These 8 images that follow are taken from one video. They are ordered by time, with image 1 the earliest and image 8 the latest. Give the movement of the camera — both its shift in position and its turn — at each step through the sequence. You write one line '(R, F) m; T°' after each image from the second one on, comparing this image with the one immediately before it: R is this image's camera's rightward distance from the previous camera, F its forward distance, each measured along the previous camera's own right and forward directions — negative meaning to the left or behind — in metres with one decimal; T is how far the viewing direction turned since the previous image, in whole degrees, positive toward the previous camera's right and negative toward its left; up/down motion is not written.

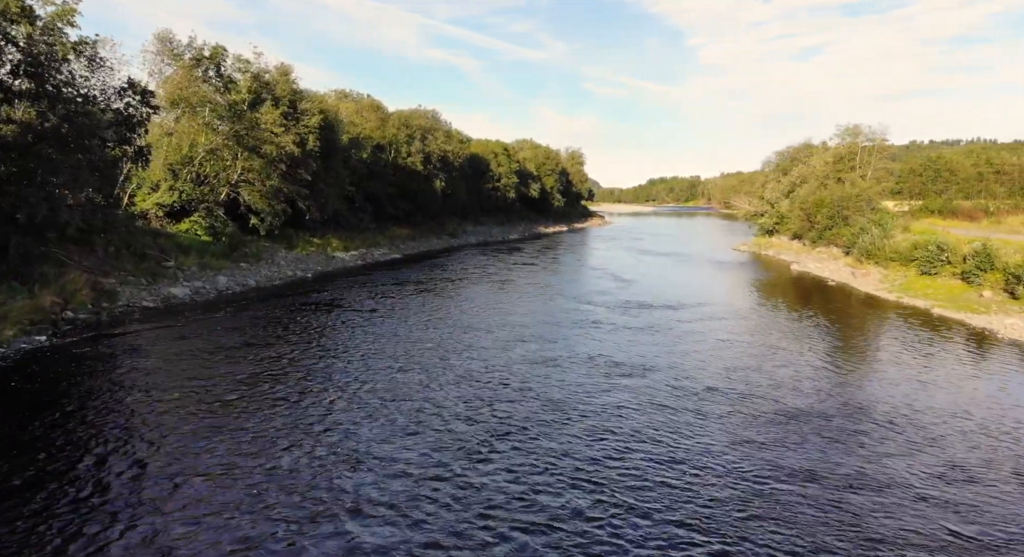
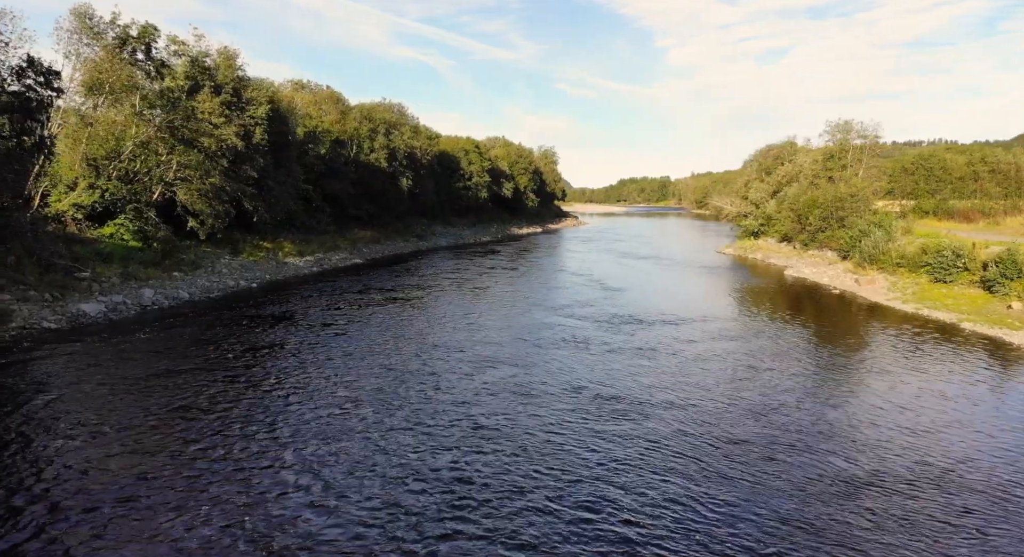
(-0.1, +3.7) m; +2°
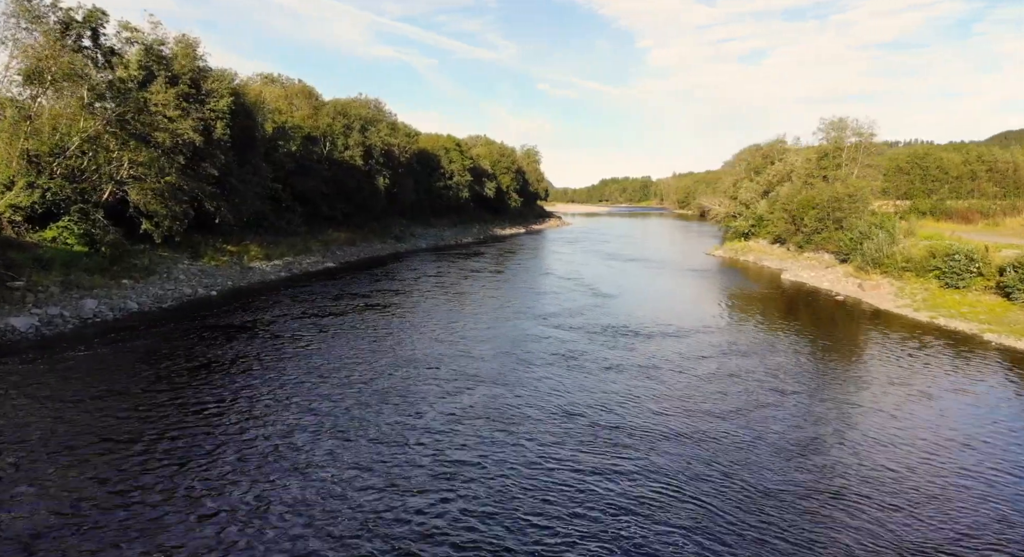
(-0.1, +2.3) m; +2°
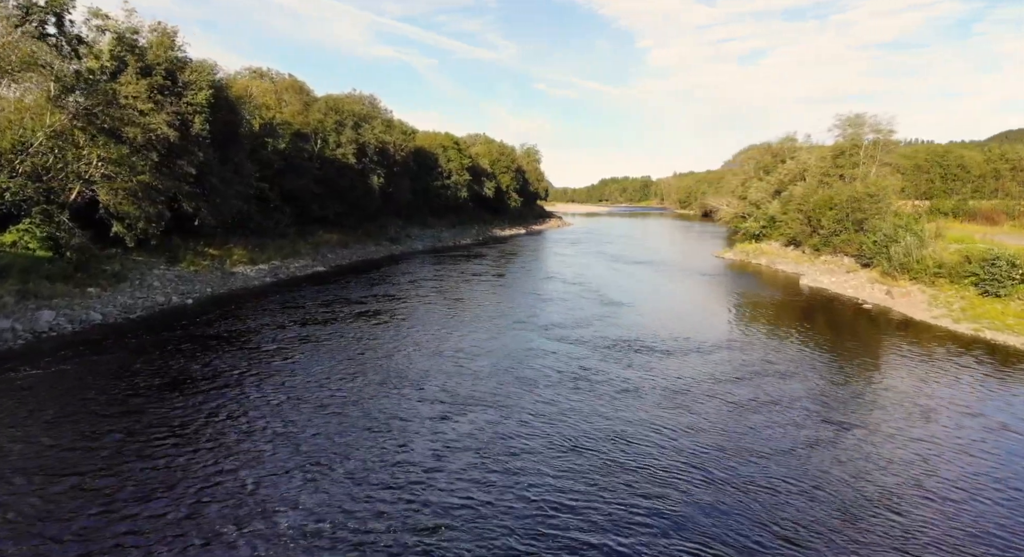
(0.0, +2.3) m; 0°
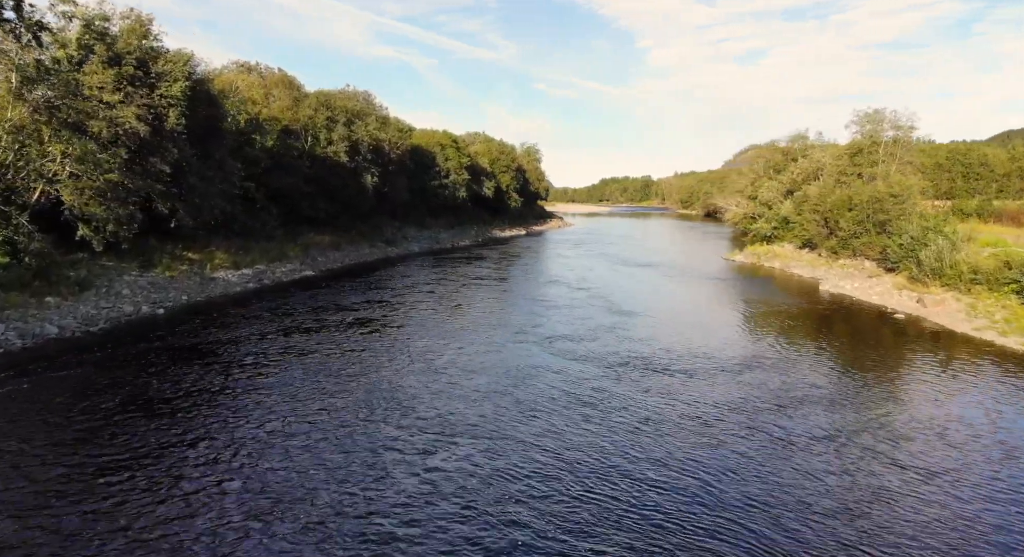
(0.0, +2.2) m; 0°
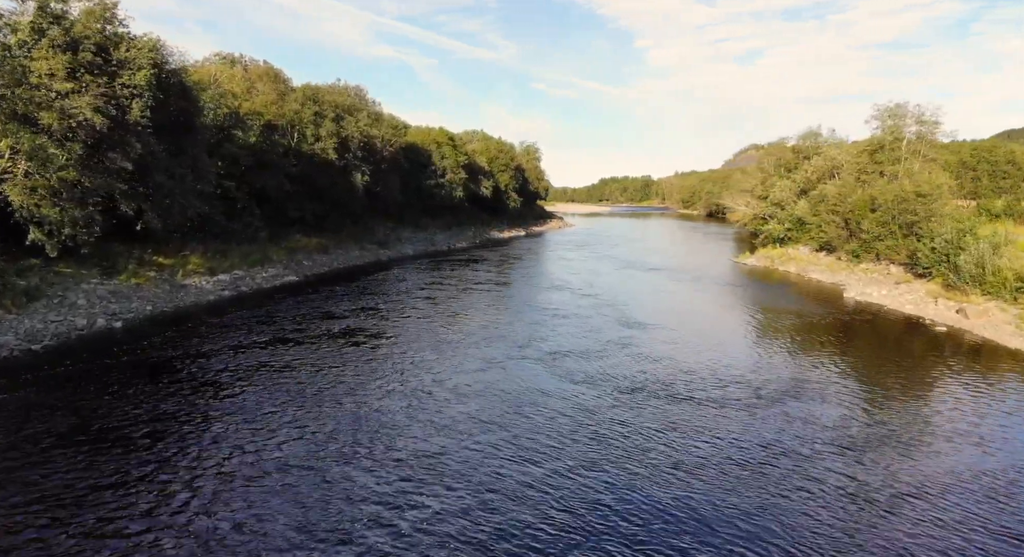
(+0.1, +2.5) m; 0°
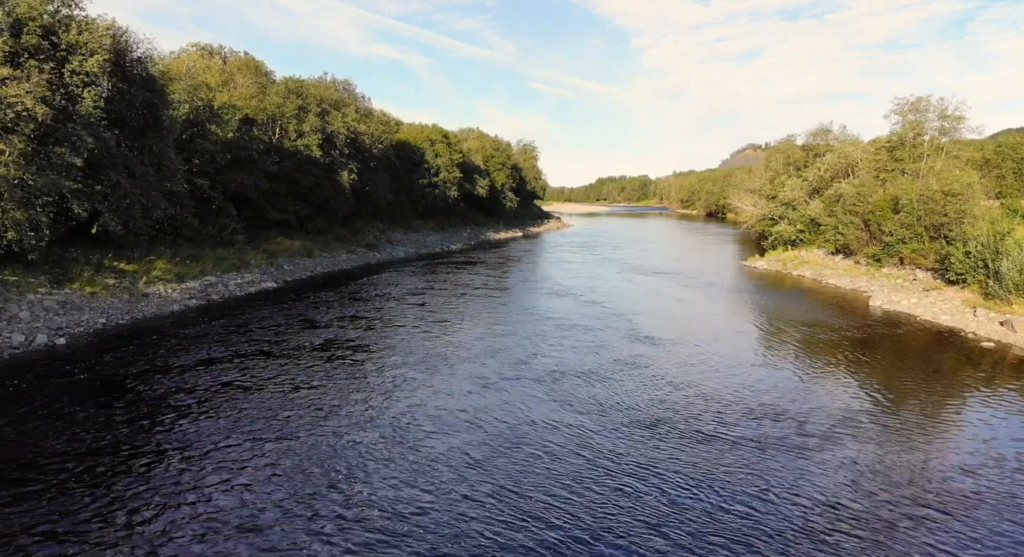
(+0.1, +2.5) m; 0°
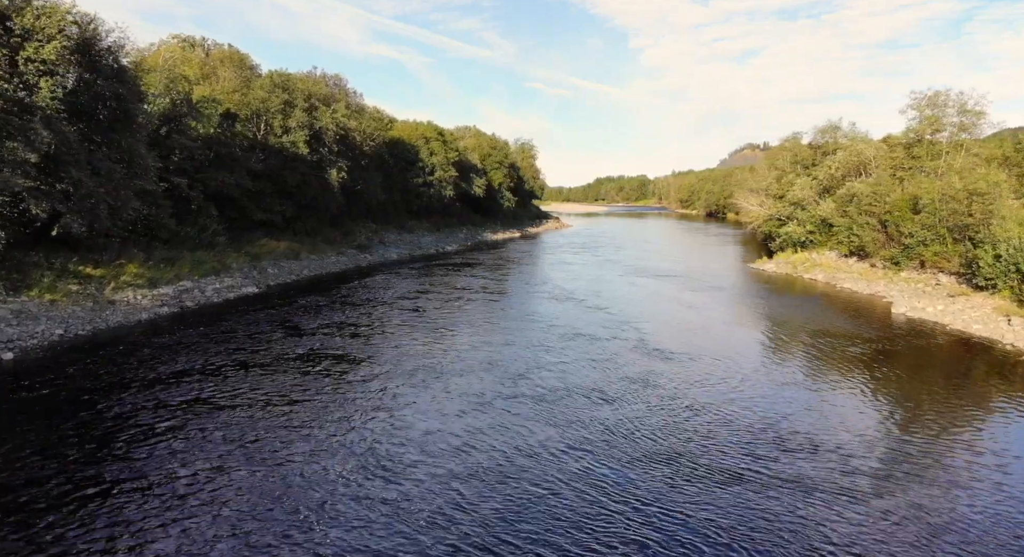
(+0.1, +1.9) m; 0°
